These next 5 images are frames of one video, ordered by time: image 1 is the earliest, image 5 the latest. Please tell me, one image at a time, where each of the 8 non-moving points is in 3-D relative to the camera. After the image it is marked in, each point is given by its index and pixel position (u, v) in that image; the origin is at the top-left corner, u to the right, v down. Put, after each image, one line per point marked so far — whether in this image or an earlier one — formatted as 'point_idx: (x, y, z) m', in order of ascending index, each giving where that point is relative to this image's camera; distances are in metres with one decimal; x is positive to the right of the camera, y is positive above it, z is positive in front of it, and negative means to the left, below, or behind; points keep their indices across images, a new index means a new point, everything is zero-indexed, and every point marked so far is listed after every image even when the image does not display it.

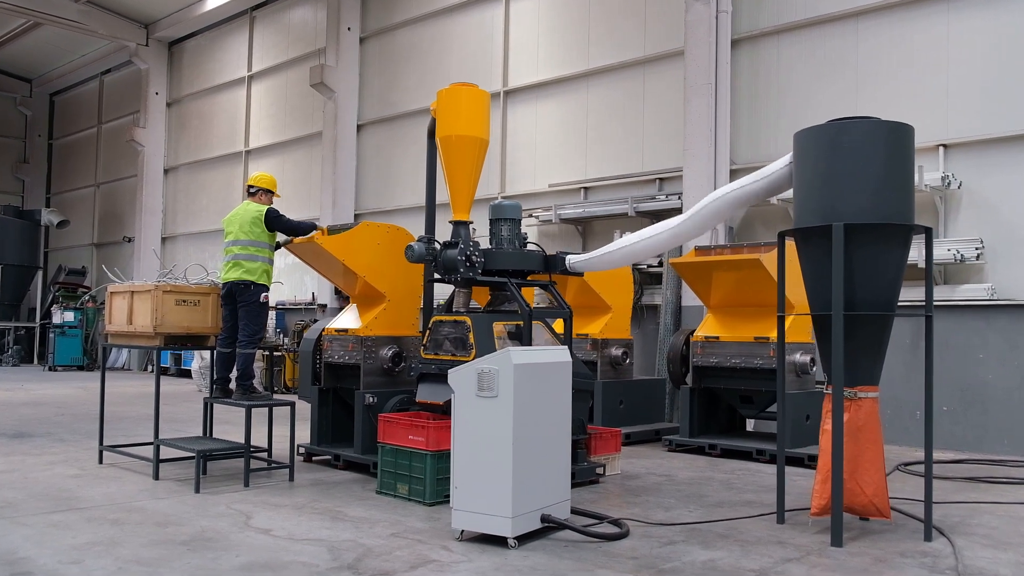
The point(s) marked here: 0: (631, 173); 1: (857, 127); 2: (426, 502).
0: (+1.7, +1.6, +11.4) m
1: (+2.0, +0.9, +4.6) m
2: (-0.6, -1.4, +5.3) m
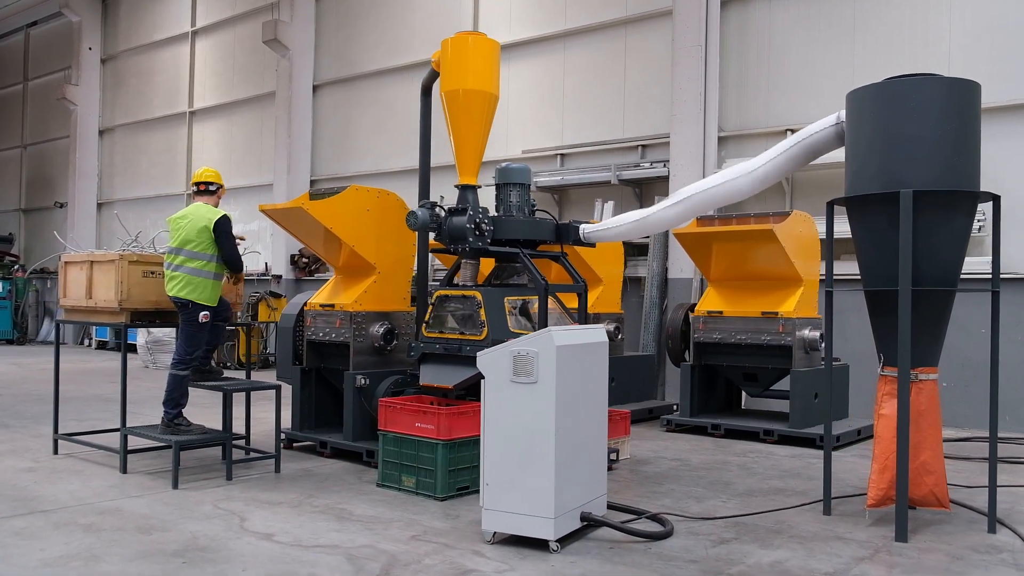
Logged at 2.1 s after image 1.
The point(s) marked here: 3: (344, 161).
0: (+1.3, +2.0, +10.9) m
1: (+2.2, +1.1, +4.2) m
2: (-0.4, -1.3, +4.8) m
3: (-3.1, +2.3, +14.3) m
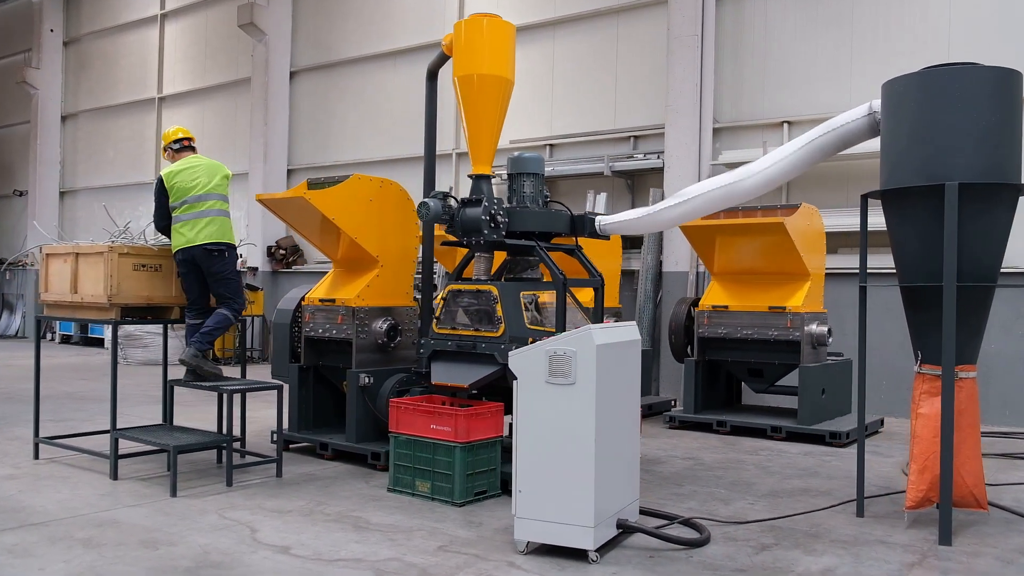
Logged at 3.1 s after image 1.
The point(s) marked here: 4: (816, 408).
0: (+1.2, +2.1, +10.7) m
1: (+2.3, +1.1, +4.0) m
2: (-0.3, -1.2, +4.6) m
3: (-3.3, +2.4, +13.9) m
4: (+2.6, -1.0, +6.9) m
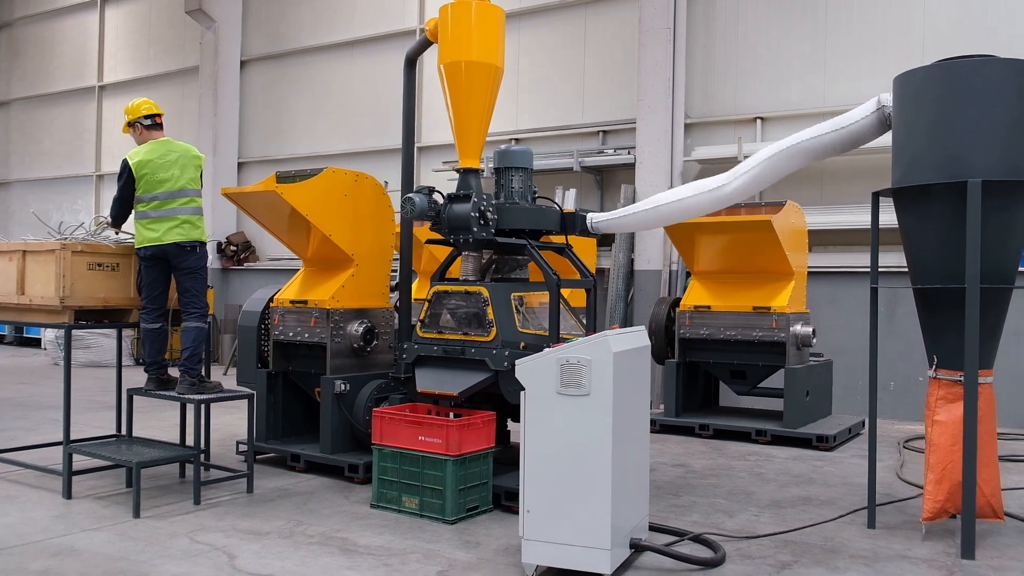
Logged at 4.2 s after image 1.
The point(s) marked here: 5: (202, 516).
0: (+0.8, +2.1, +10.5) m
1: (+2.3, +1.1, +3.9) m
2: (-0.3, -1.2, +4.3) m
3: (-4.0, +2.5, +13.4) m
4: (+2.5, -1.0, +6.8) m
5: (-1.7, -1.2, +4.3) m
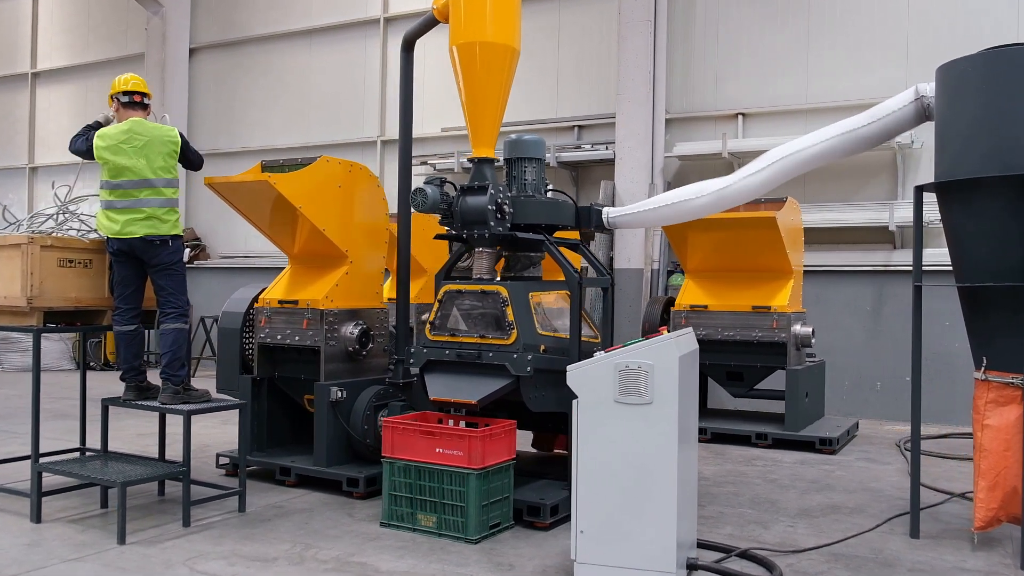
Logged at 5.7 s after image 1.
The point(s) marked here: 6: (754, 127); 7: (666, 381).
0: (+0.5, +2.1, +10.2) m
1: (+2.5, +1.1, +3.7) m
2: (-0.2, -1.2, +3.9) m
3: (-4.5, +2.5, +12.8) m
4: (+2.4, -1.0, +6.6) m
5: (-1.6, -1.2, +3.9) m
6: (+2.7, +1.8, +9.0) m
7: (+0.6, -0.3, +3.0) m
